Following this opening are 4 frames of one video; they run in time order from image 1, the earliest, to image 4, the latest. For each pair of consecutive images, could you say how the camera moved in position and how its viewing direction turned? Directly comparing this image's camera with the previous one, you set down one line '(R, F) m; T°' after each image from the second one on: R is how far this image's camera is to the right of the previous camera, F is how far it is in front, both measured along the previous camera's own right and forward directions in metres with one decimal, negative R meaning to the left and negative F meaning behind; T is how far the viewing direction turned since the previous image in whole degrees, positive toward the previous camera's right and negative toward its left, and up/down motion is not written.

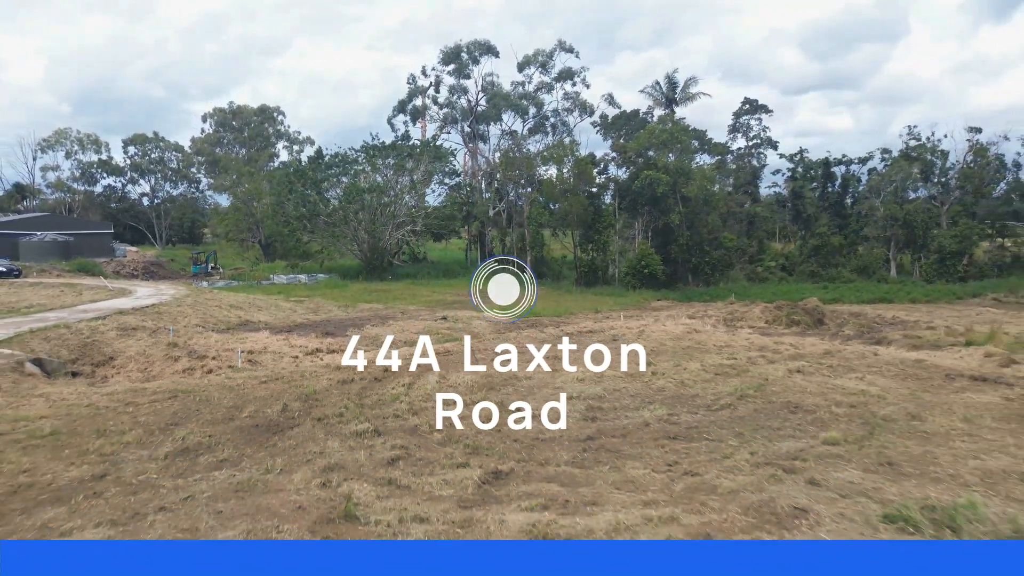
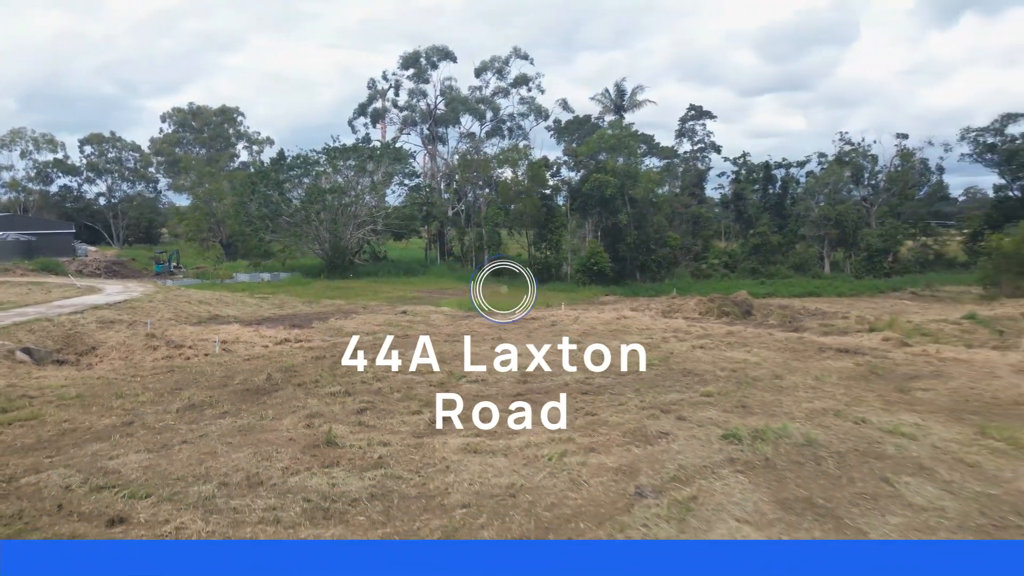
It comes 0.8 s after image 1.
(+0.2, -1.5) m; +3°
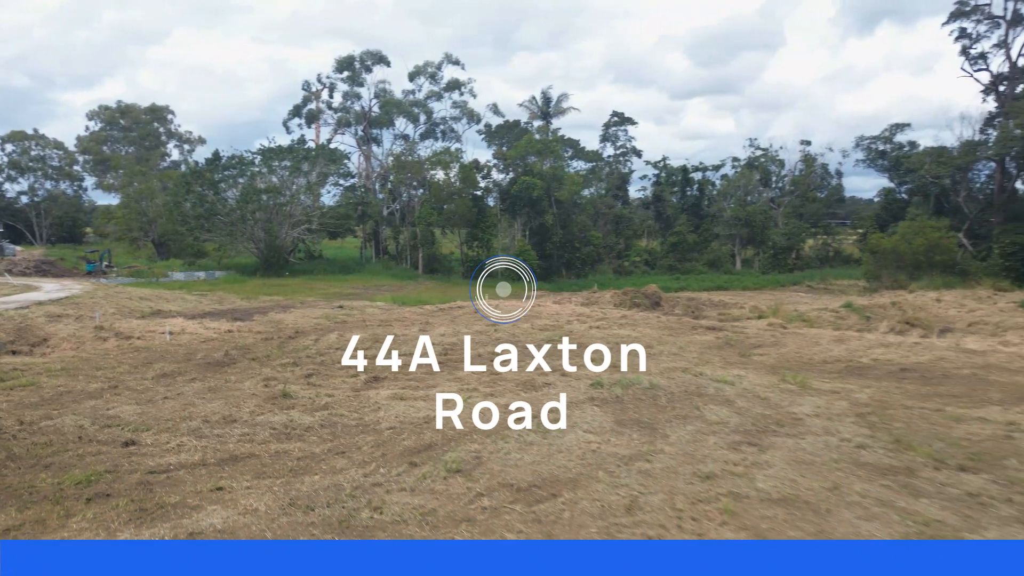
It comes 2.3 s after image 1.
(+0.2, -1.7) m; +5°
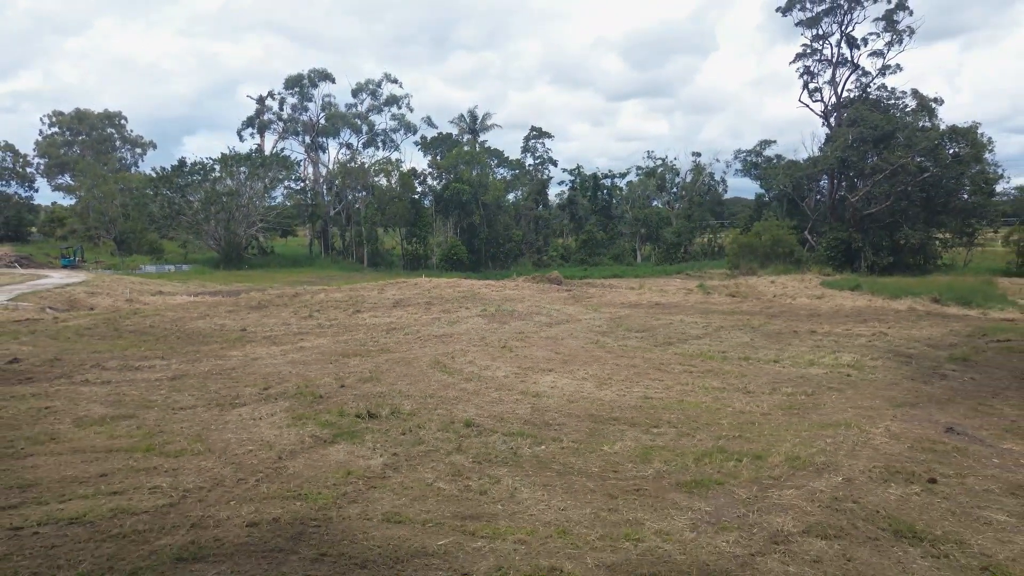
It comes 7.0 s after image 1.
(+0.3, -6.2) m; +5°
